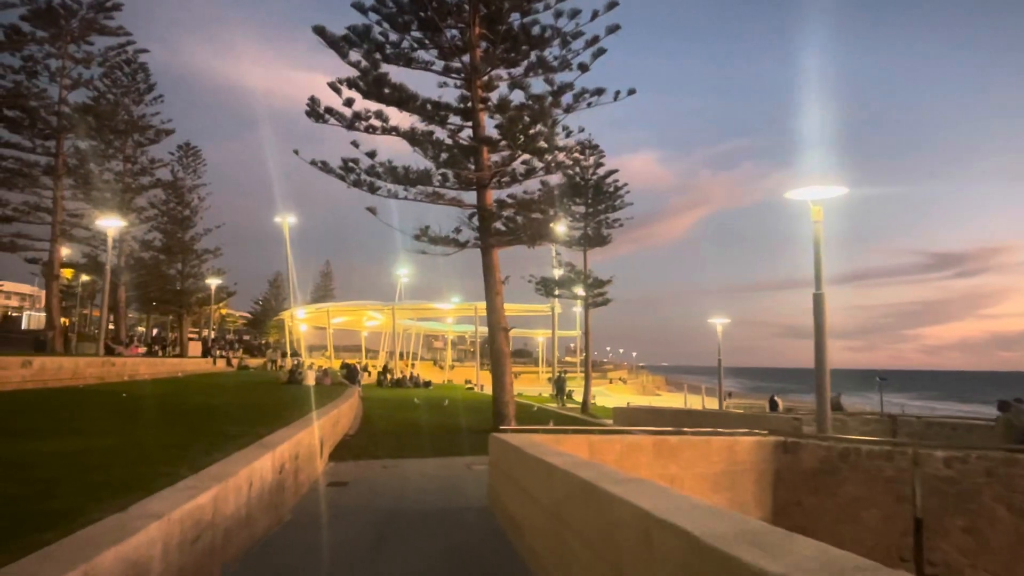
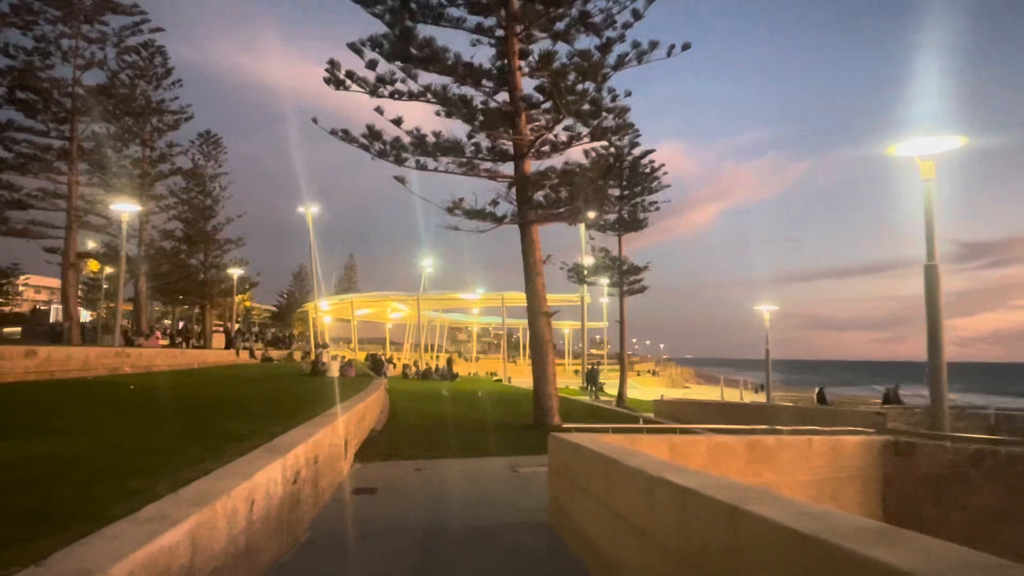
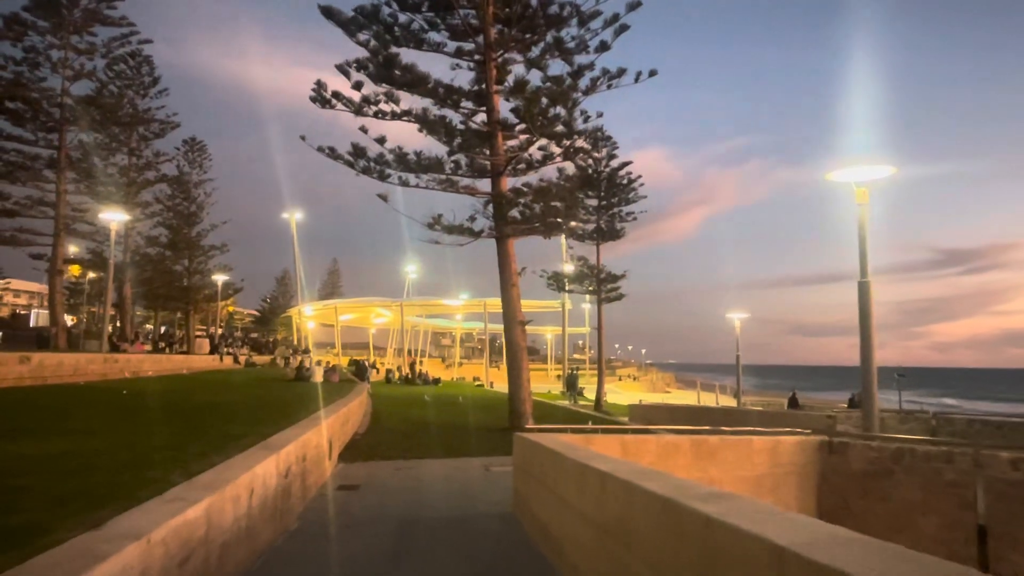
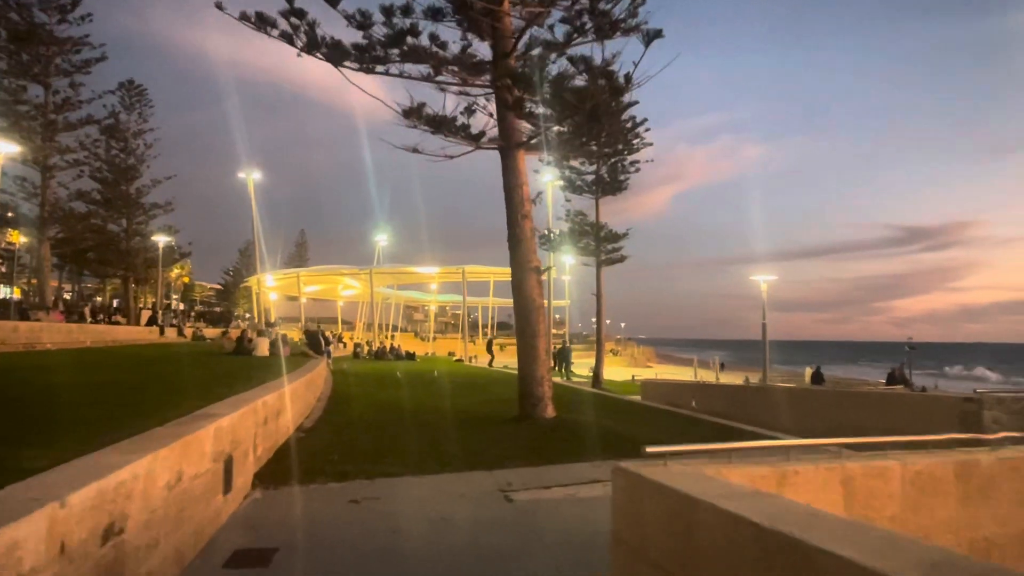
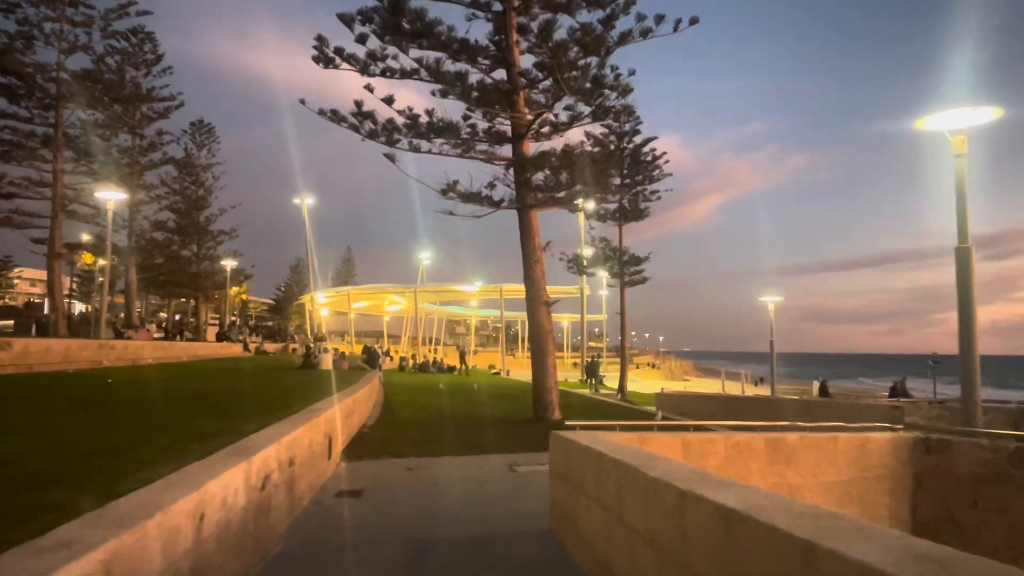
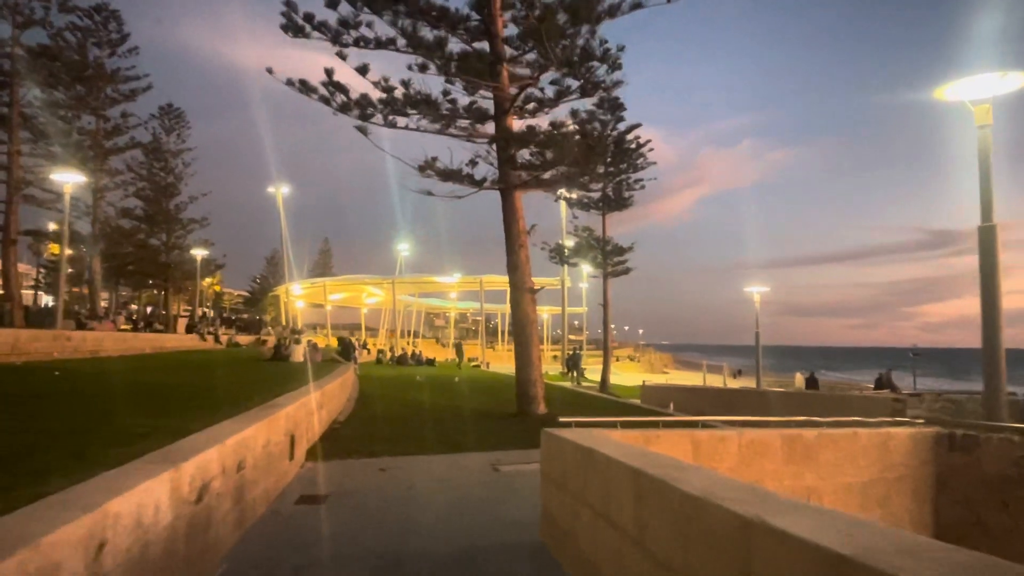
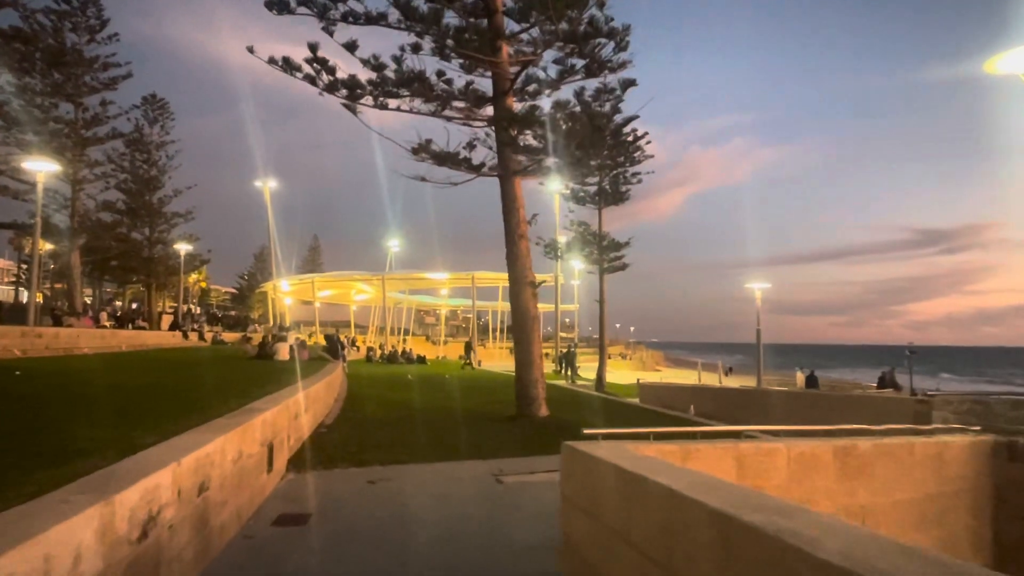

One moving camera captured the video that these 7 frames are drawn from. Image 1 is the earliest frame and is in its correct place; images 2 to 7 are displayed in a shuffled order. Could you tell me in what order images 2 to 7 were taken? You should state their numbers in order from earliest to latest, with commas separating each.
3, 2, 5, 6, 7, 4
